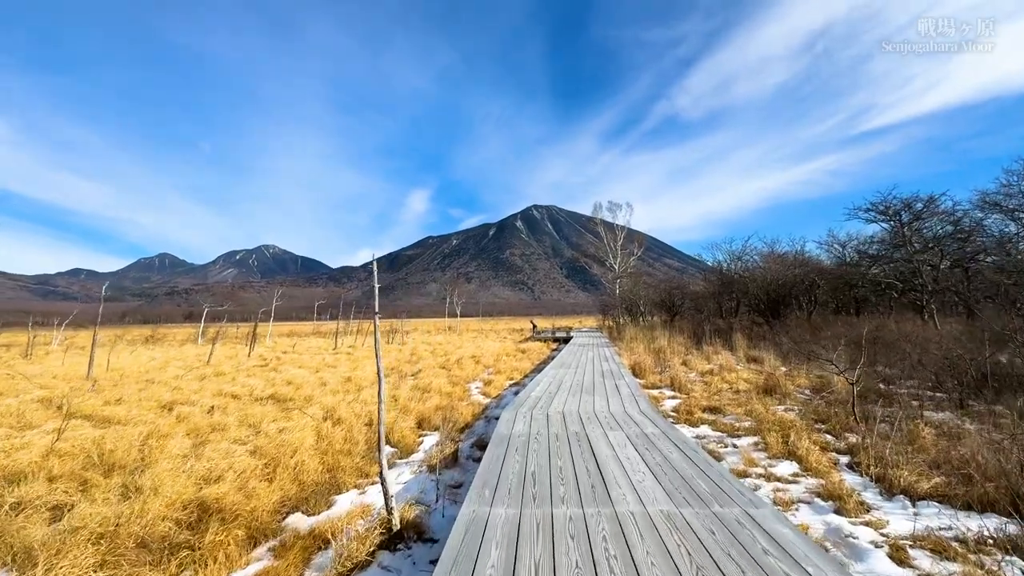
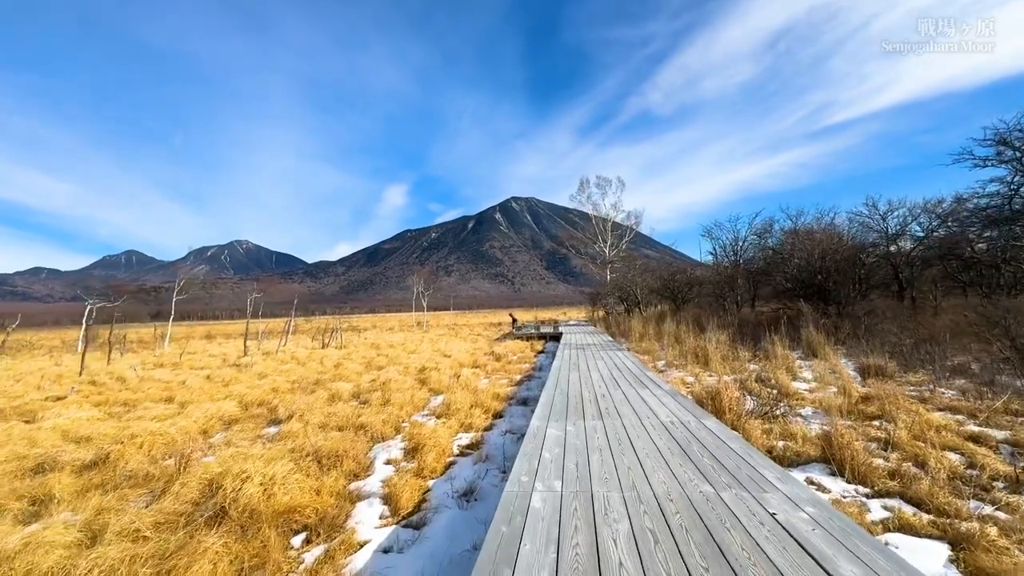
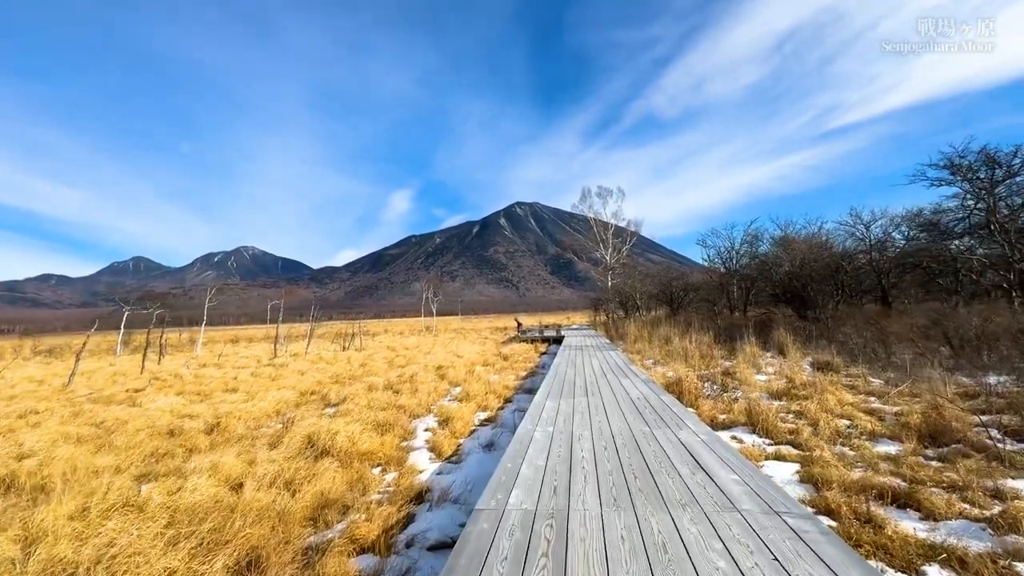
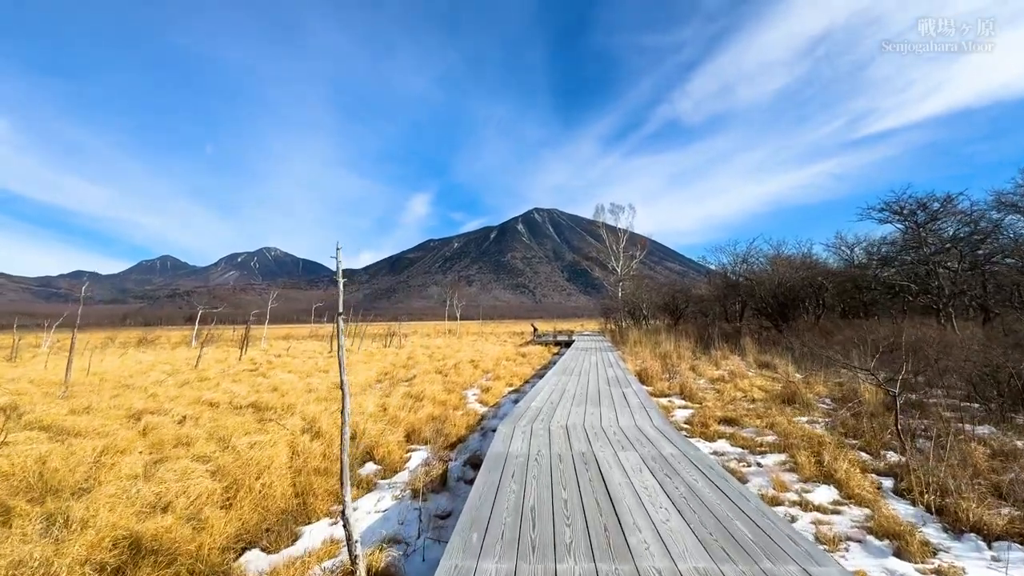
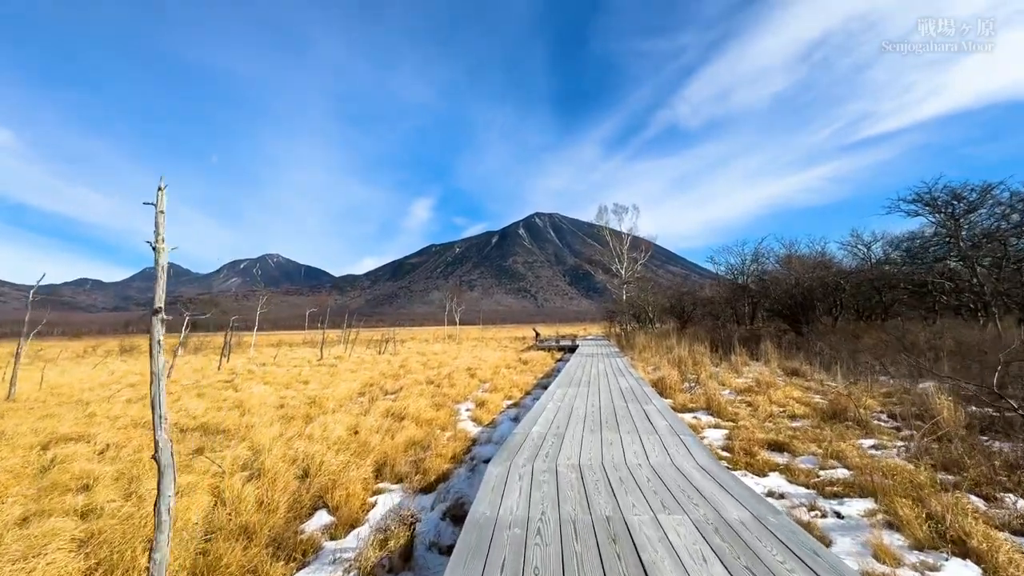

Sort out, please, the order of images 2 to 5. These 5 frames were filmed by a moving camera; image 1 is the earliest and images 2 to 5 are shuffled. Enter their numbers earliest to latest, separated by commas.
4, 5, 3, 2
